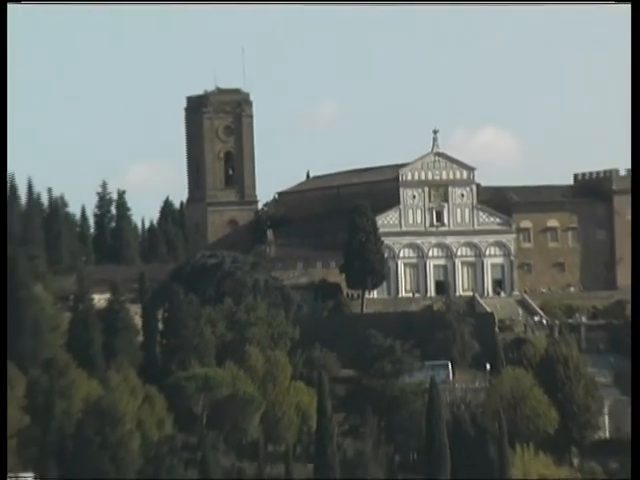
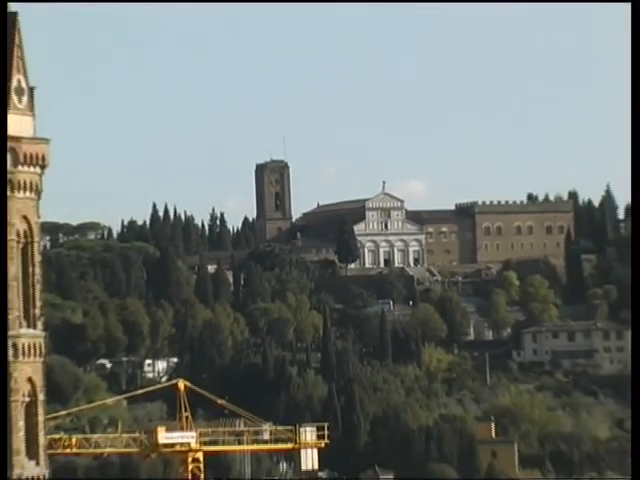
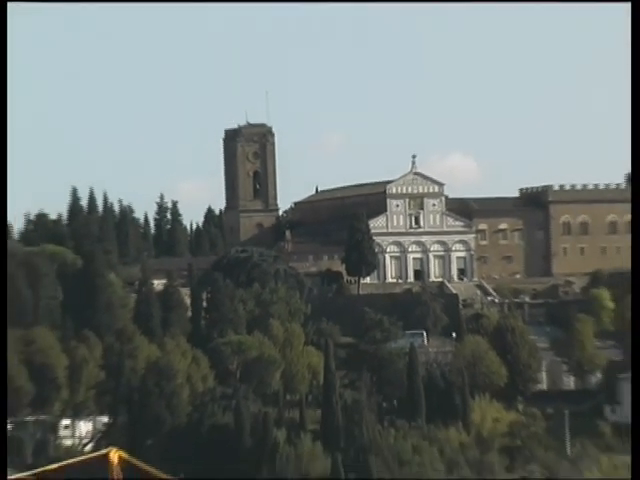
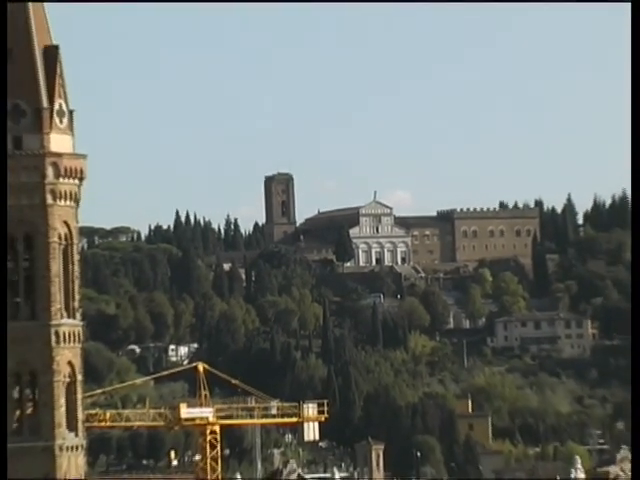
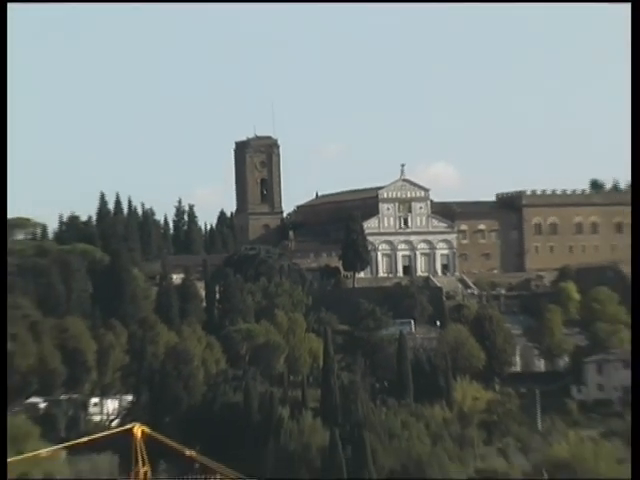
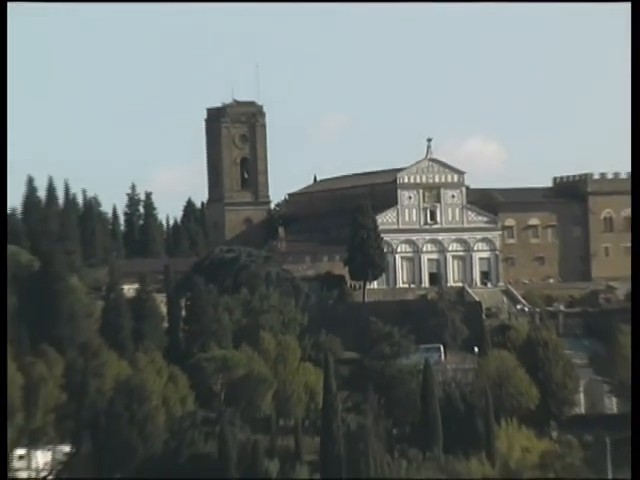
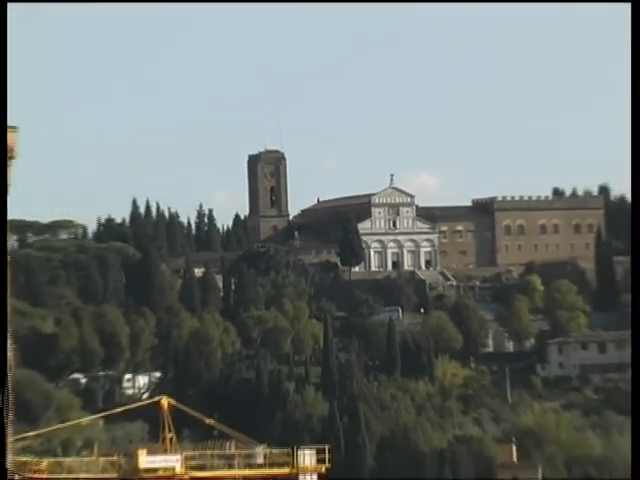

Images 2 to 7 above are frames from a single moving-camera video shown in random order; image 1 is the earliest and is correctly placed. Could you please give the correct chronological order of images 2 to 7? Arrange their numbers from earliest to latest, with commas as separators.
6, 3, 5, 7, 2, 4
